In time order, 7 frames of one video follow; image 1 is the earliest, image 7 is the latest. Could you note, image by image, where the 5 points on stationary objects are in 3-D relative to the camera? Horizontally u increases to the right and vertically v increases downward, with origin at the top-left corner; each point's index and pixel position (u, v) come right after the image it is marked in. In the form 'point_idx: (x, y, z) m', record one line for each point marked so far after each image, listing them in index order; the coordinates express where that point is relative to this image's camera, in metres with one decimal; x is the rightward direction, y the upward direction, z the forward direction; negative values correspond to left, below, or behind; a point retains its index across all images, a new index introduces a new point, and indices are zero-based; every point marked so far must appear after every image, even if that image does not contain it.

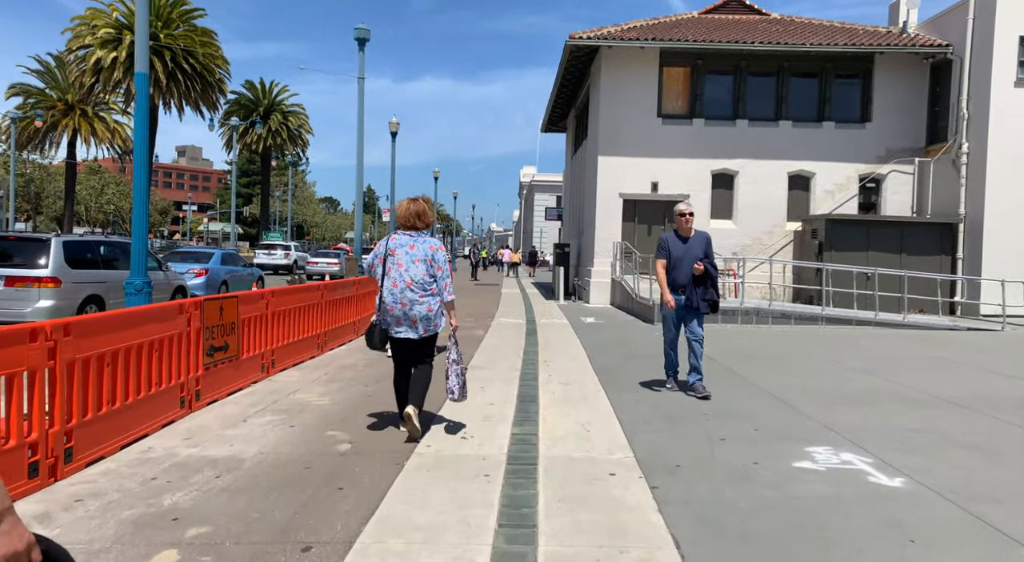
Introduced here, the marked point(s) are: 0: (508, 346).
0: (0.0, -1.1, +11.5) m
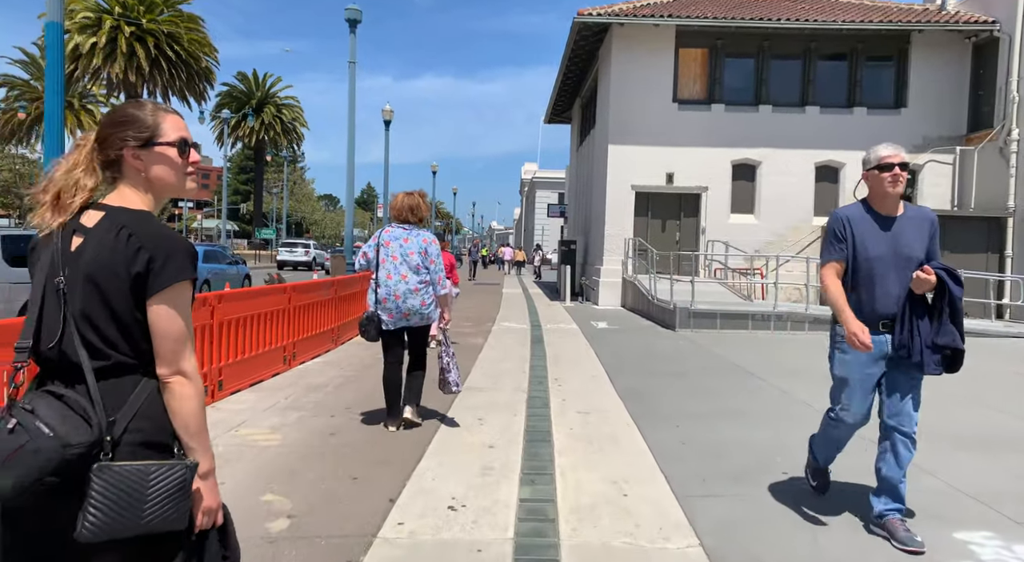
0: (0.0, -1.1, +9.9) m
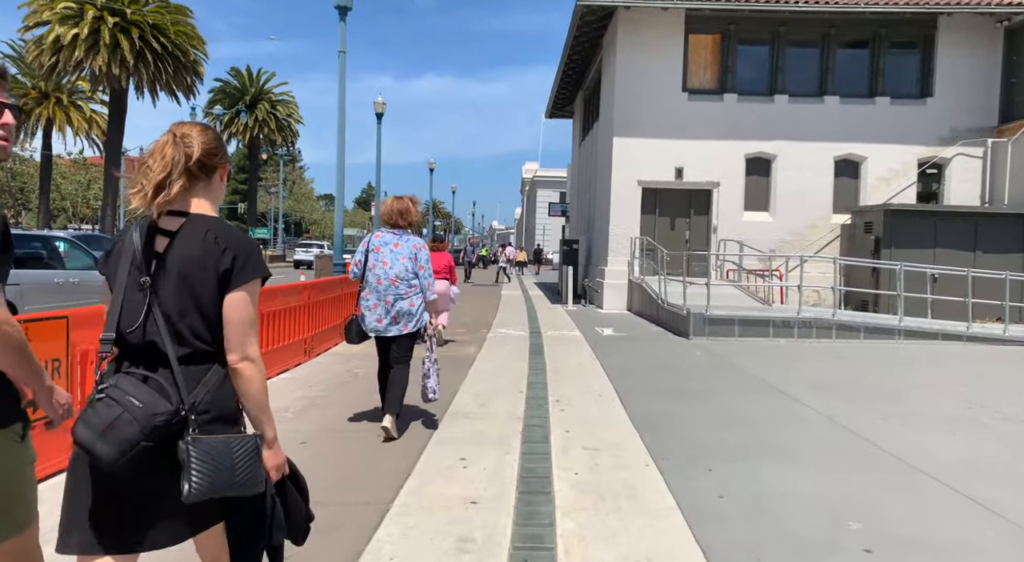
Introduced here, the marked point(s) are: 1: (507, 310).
0: (-0.1, -1.1, +8.7) m
1: (-0.1, -0.7, +17.4) m
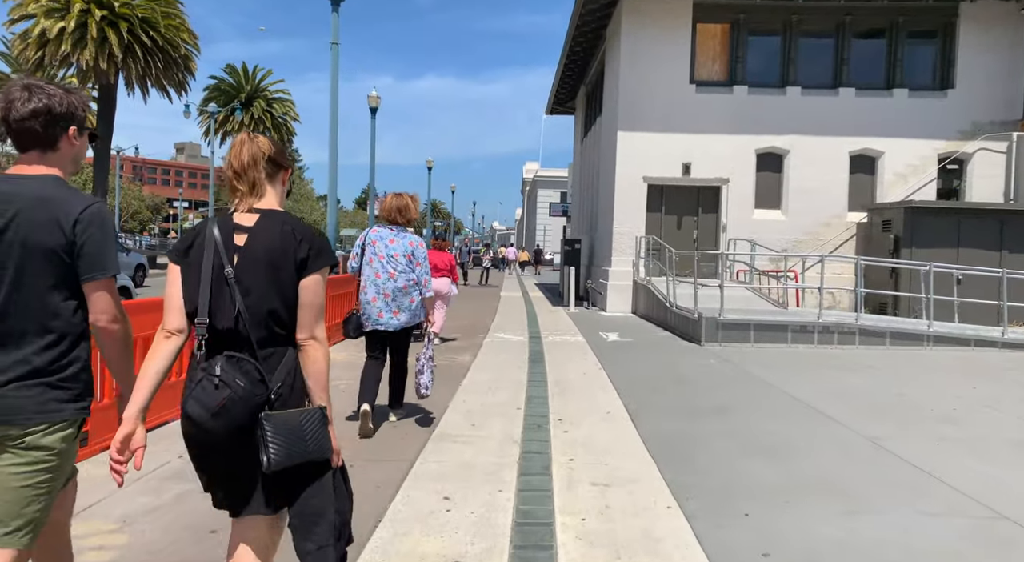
0: (-0.1, -1.1, +7.8) m
1: (-0.1, -0.8, +16.6) m
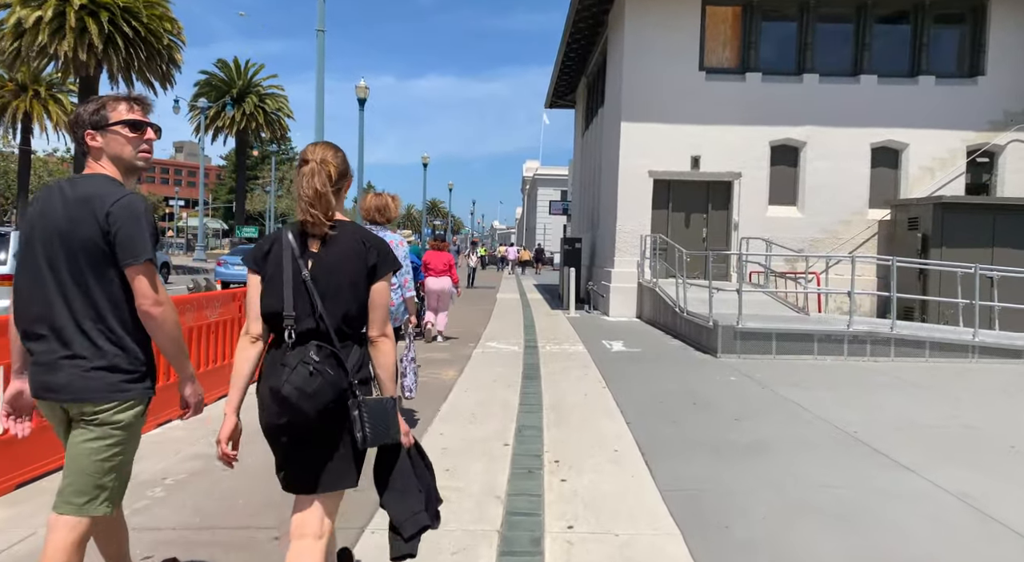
0: (-0.2, -1.2, +6.7) m
1: (-0.2, -0.8, +15.4) m
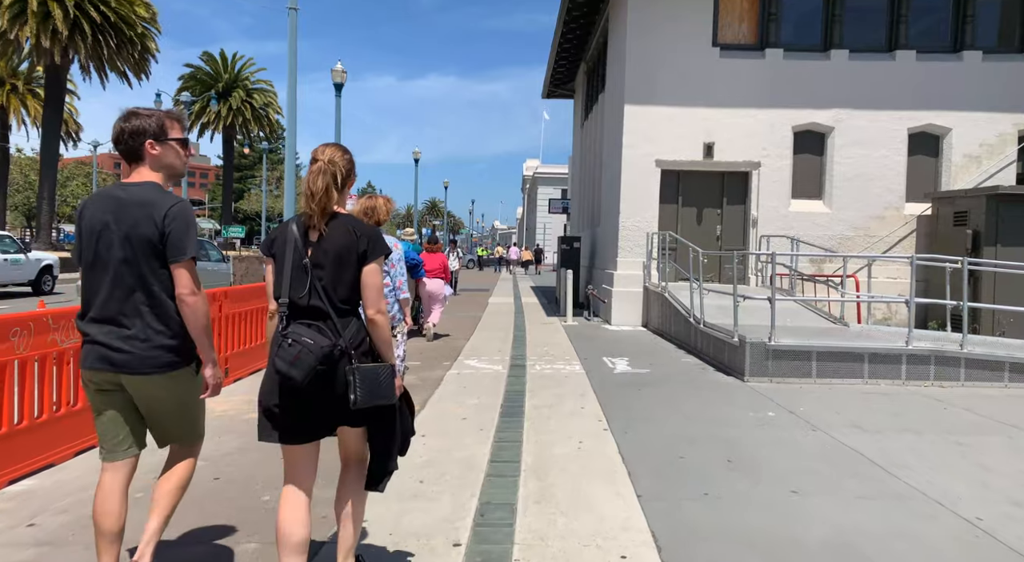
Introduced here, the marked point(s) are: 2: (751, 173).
0: (-0.4, -1.3, +4.8) m
1: (-0.4, -0.9, +13.6) m
2: (+4.7, +2.1, +13.8) m
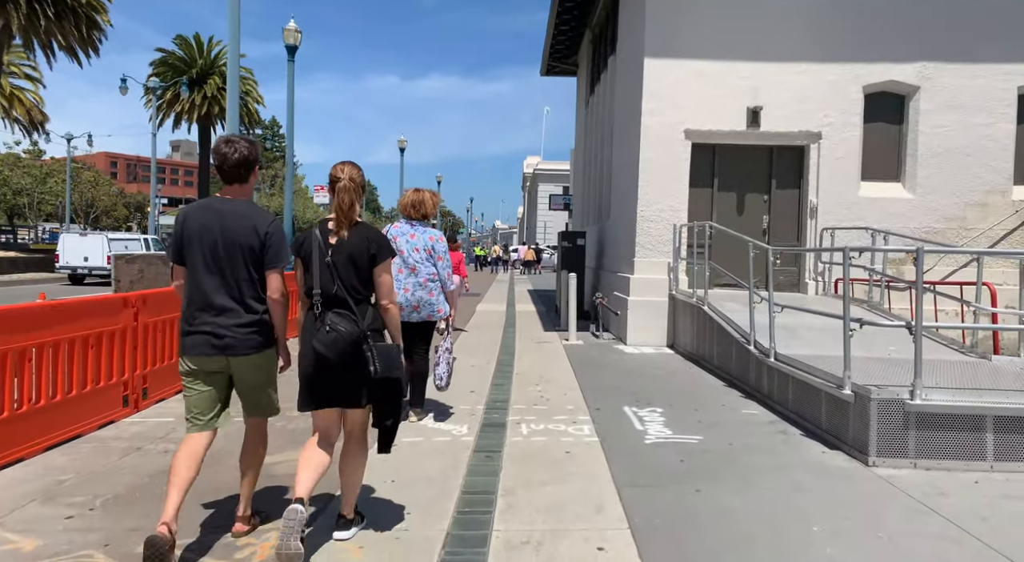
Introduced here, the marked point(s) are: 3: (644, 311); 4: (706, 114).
0: (-0.7, -1.4, +1.6) m
1: (-0.7, -1.0, +10.4) m
2: (+4.5, +2.0, +10.5) m
3: (+1.9, -0.4, +10.4) m
4: (+2.9, +2.5, +10.5) m
